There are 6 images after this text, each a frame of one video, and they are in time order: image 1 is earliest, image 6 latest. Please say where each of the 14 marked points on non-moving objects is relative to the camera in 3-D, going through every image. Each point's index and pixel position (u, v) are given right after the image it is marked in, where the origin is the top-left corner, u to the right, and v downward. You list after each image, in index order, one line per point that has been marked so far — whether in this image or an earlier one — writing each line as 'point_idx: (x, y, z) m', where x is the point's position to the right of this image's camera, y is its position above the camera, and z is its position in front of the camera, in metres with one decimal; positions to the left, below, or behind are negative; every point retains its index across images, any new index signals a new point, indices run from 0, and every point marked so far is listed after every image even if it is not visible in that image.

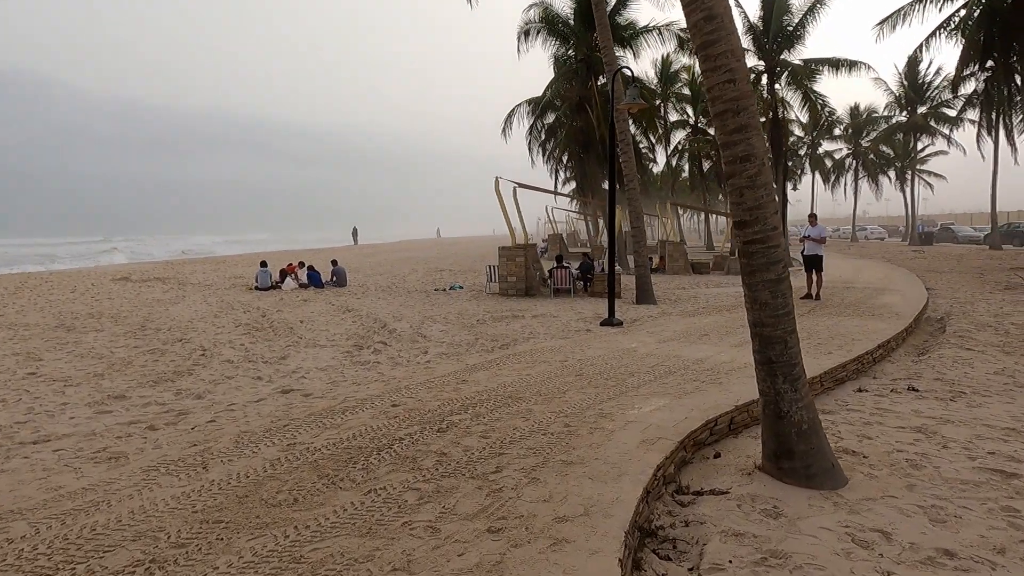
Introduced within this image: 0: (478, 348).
0: (-0.4, -0.7, +7.6) m
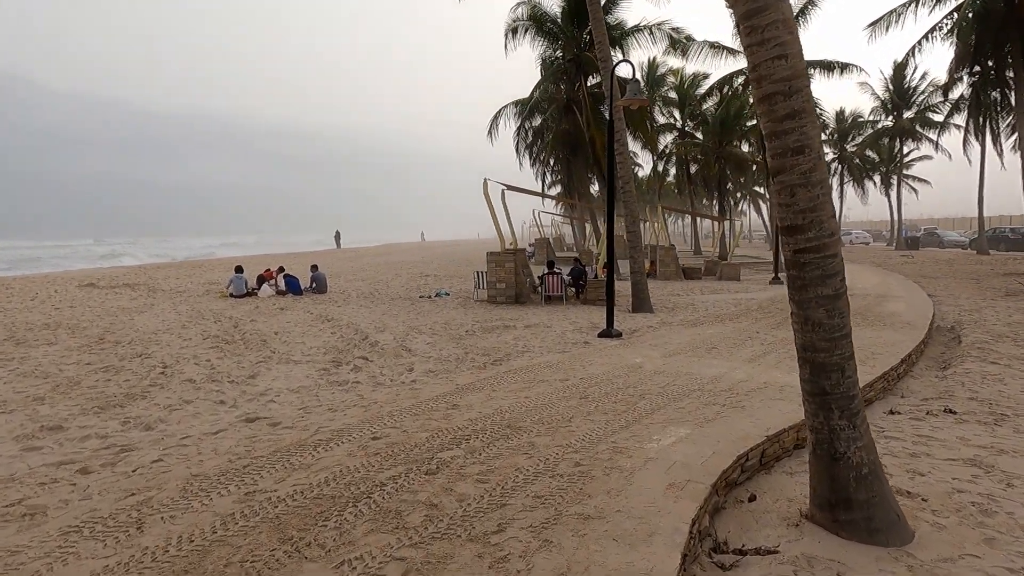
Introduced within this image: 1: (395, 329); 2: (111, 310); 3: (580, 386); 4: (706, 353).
0: (-0.5, -0.8, +6.9) m
1: (-1.7, -0.6, +9.8) m
2: (-7.3, -0.4, +12.1) m
3: (+0.6, -0.9, +5.8) m
4: (+2.2, -0.7, +7.5) m
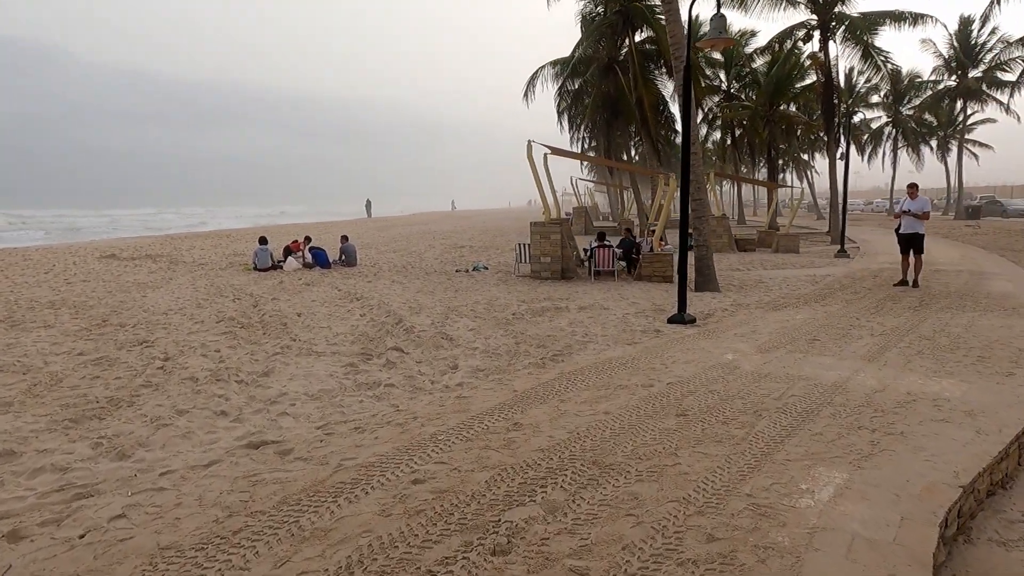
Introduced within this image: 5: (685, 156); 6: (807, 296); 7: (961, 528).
0: (+0.1, -0.6, +5.7) m
1: (-1.0, -0.3, +8.6) m
2: (-6.5, 0.0, +11.2) m
3: (+1.1, -0.8, +4.6) m
4: (+2.8, -0.6, +6.2) m
5: (+2.0, +1.6, +7.7) m
6: (+4.3, -0.1, +9.8) m
7: (+2.1, -1.1, +3.0) m
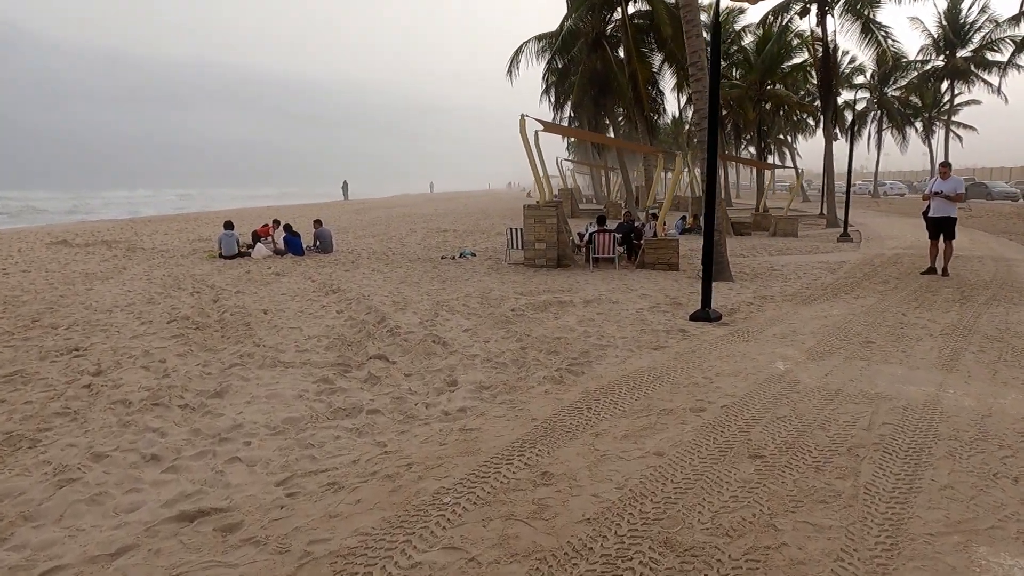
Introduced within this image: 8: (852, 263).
0: (+0.2, -0.6, +4.7) m
1: (-1.1, -0.2, +7.6) m
2: (-6.6, +0.2, +10.0) m
3: (+1.2, -0.8, +3.6) m
4: (+2.8, -0.5, +5.3) m
5: (+2.0, +1.6, +6.7) m
6: (+4.3, 0.0, +8.9) m
7: (+2.2, -1.2, +2.1) m
8: (+5.8, +0.4, +11.4) m
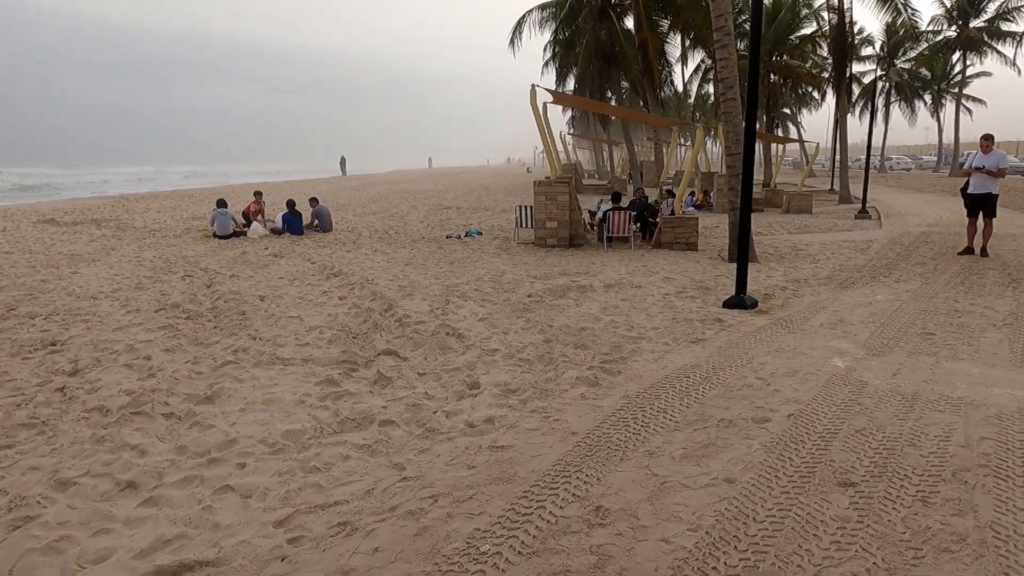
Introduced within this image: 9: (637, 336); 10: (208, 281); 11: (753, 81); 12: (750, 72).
0: (+0.4, -0.6, +4.1) m
1: (-0.9, 0.0, +7.0) m
2: (-6.5, +0.4, +9.4) m
3: (+1.4, -0.7, +3.1) m
4: (+3.0, -0.4, +4.8) m
5: (+2.2, +1.8, +6.1) m
6: (+4.4, +0.3, +8.3) m
7: (+2.4, -1.2, +1.6) m
8: (+6.0, +0.8, +10.8) m
9: (+1.0, -0.4, +5.2) m
10: (-3.5, +0.1, +7.7) m
11: (+2.2, +1.9, +6.1) m
12: (+2.2, +2.0, +6.1) m
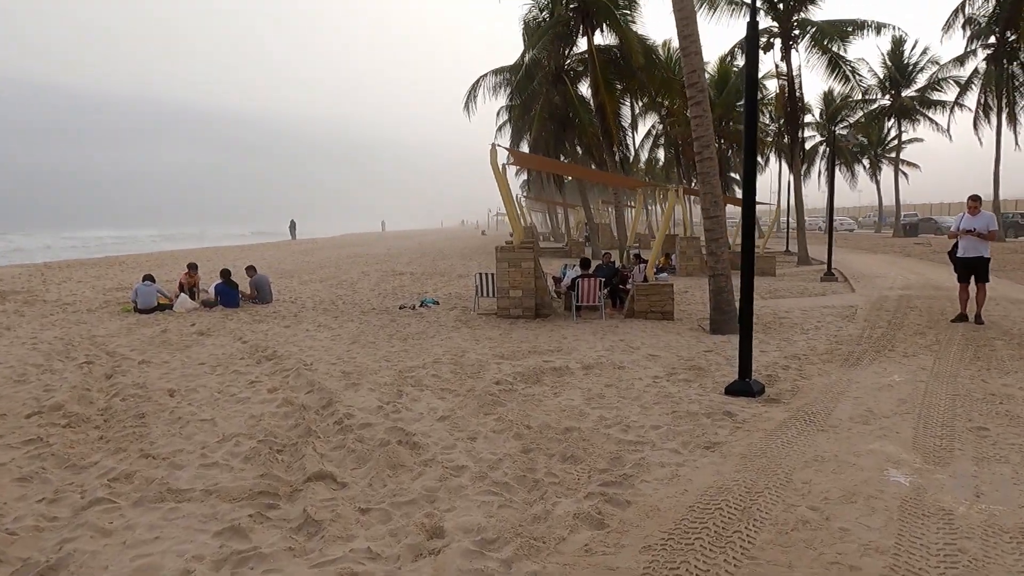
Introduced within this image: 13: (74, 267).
0: (+0.2, -1.0, +3.1) m
1: (-1.2, -0.8, +5.9) m
2: (-6.9, -0.6, +7.9) m
3: (+1.3, -1.1, +2.1) m
4: (+2.8, -0.9, +3.9) m
5: (+1.9, +1.1, +5.4) m
6: (+4.0, -0.6, +7.6) m
7: (+2.5, -1.4, +0.7) m
8: (+5.4, -0.3, +10.3) m
9: (+0.8, -0.9, +4.2) m
10: (-3.9, -0.8, +6.4) m
11: (+1.9, +1.2, +5.4) m
12: (+1.9, +1.3, +5.4) m
13: (-12.4, +0.6, +18.8) m
